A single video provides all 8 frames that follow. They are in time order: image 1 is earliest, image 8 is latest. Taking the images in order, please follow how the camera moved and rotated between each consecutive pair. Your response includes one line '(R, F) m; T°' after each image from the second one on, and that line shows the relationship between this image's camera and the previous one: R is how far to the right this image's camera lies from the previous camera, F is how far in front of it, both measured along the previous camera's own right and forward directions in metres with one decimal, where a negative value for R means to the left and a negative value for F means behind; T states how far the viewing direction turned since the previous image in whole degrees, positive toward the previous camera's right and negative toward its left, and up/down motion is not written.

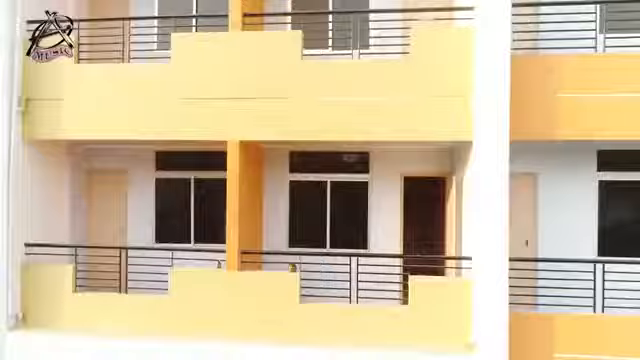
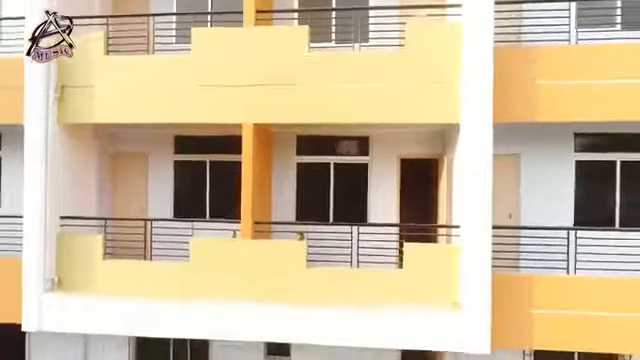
(0.0, -0.8) m; 0°
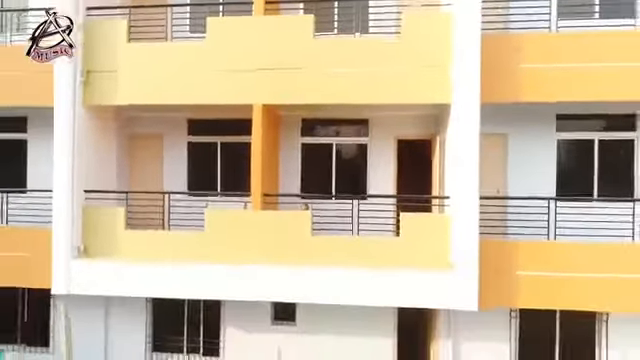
(0.0, -0.7) m; 0°
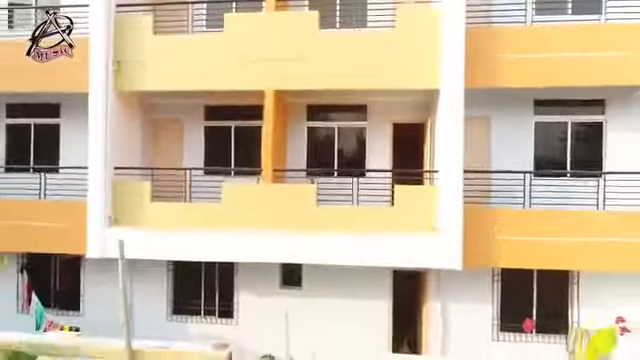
(0.0, -1.0) m; 0°
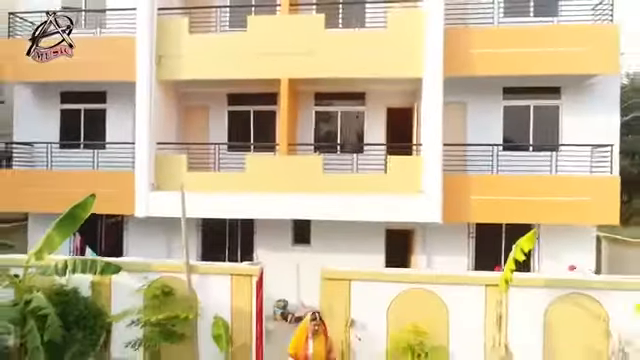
(-0.1, -1.9) m; 0°
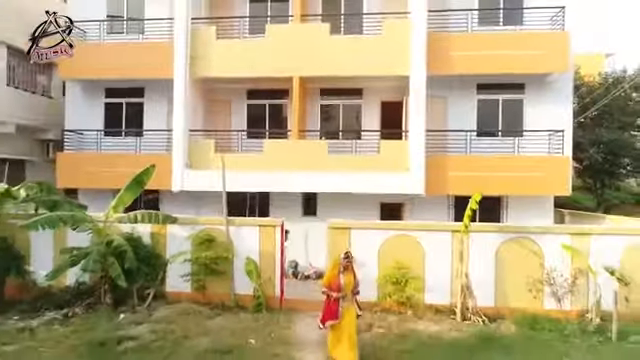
(-0.1, -2.3) m; 0°
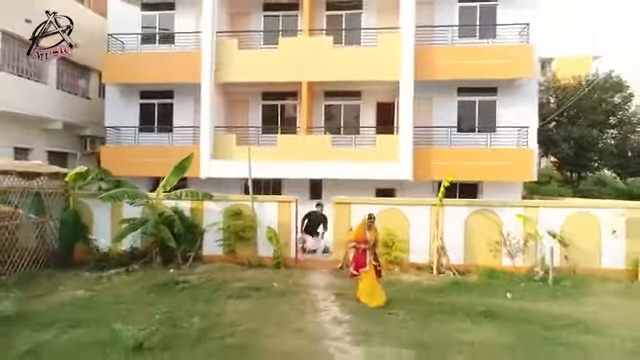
(-0.1, -2.4) m; 0°
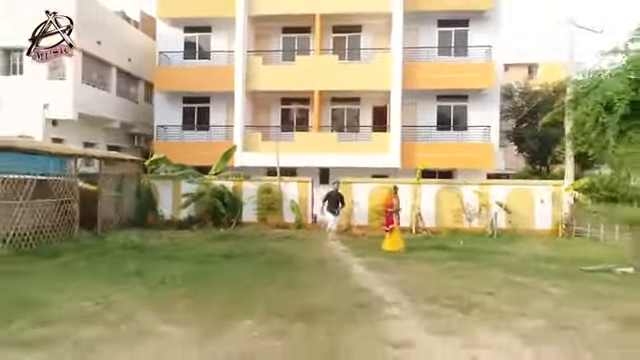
(-0.1, -4.2) m; 0°
